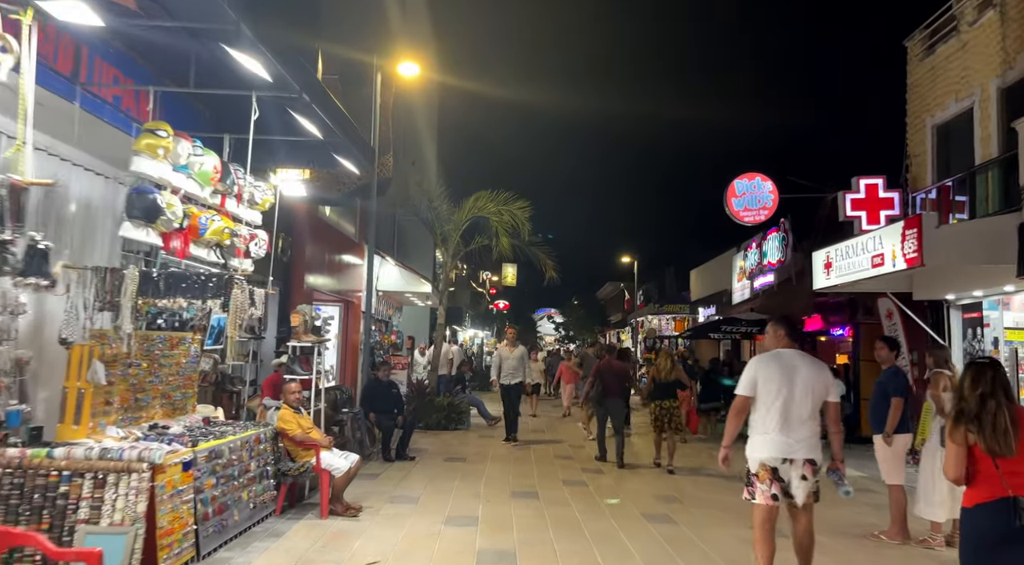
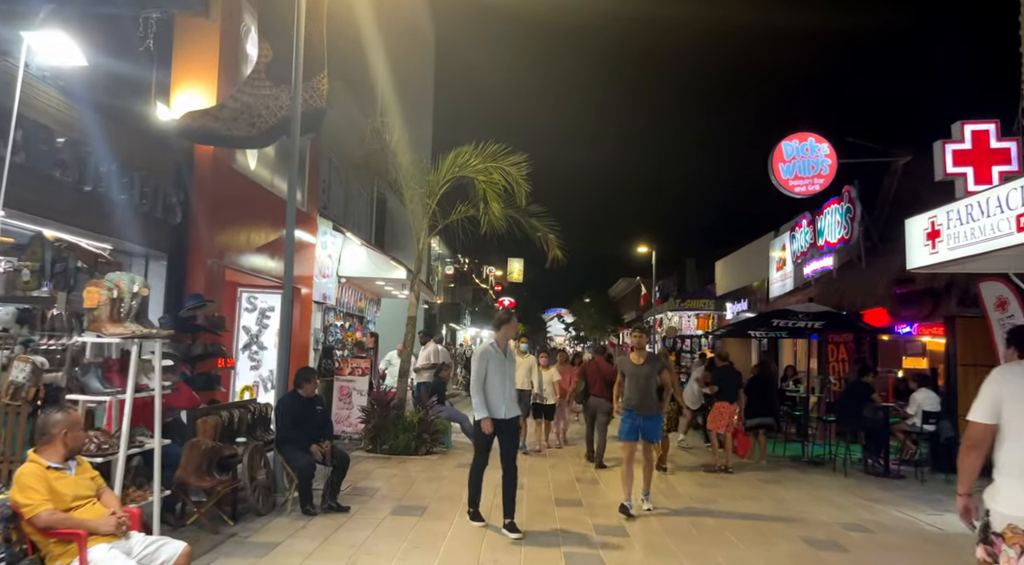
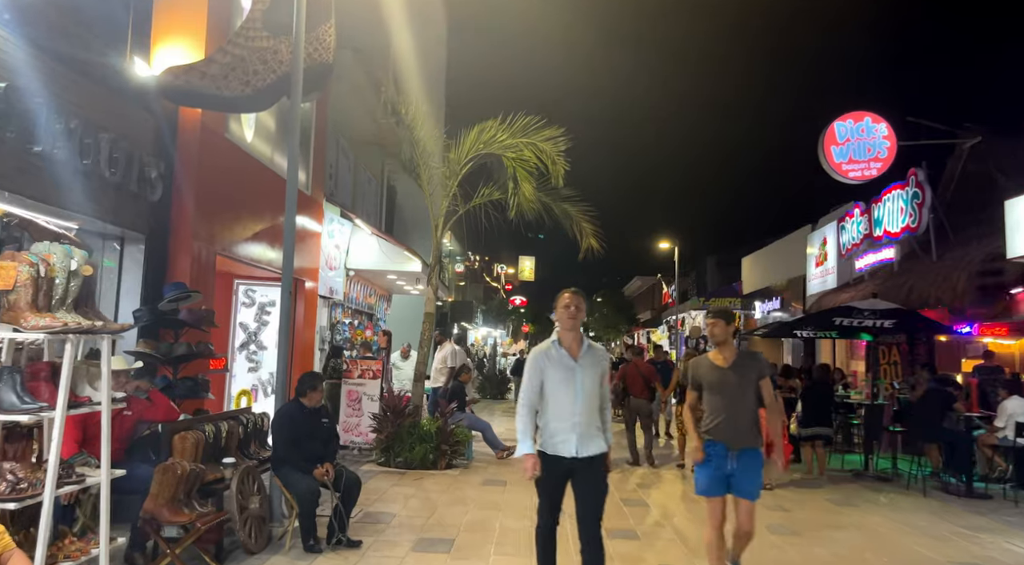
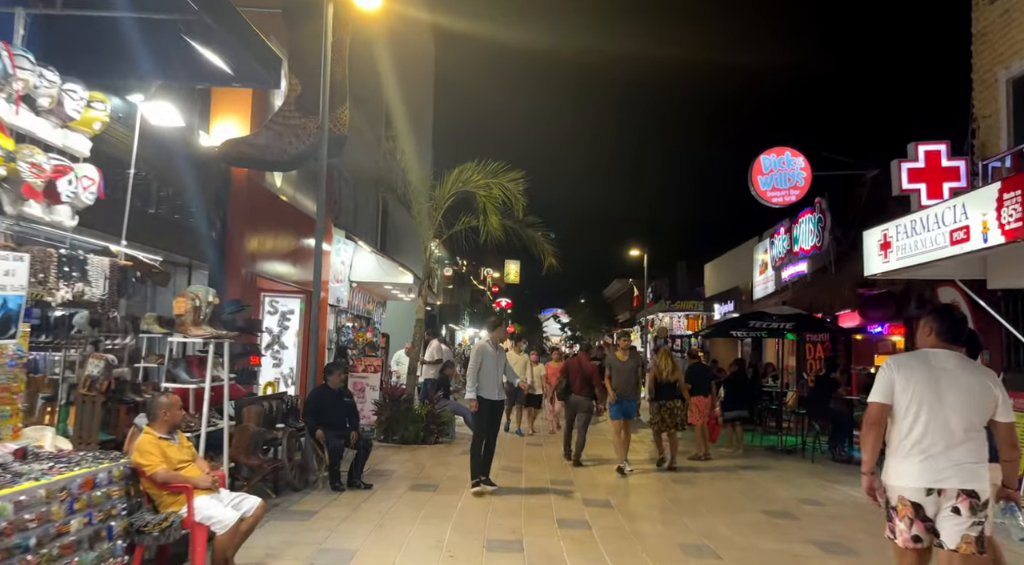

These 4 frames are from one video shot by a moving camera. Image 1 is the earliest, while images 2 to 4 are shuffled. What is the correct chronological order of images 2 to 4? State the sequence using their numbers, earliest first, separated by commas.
4, 2, 3
